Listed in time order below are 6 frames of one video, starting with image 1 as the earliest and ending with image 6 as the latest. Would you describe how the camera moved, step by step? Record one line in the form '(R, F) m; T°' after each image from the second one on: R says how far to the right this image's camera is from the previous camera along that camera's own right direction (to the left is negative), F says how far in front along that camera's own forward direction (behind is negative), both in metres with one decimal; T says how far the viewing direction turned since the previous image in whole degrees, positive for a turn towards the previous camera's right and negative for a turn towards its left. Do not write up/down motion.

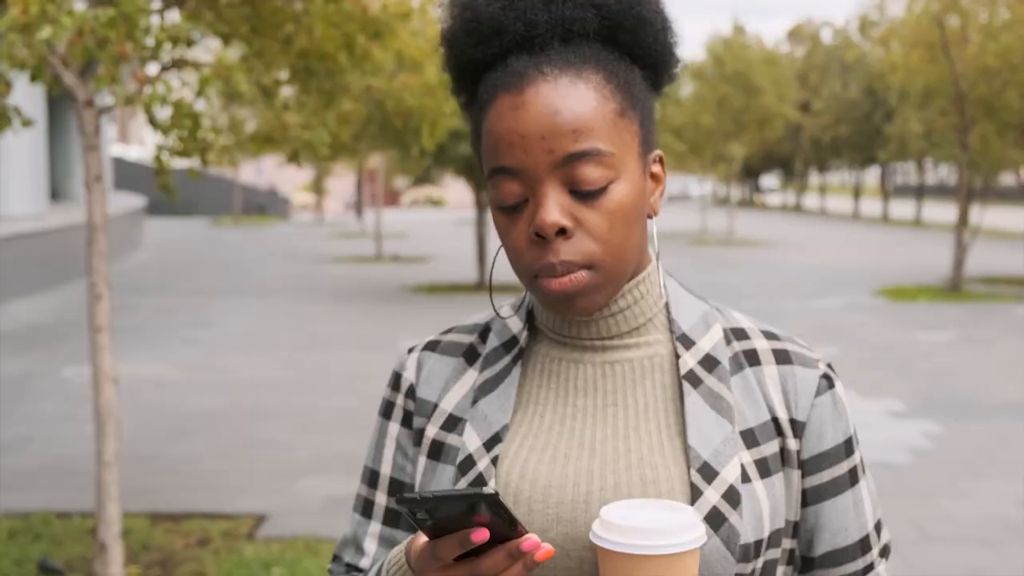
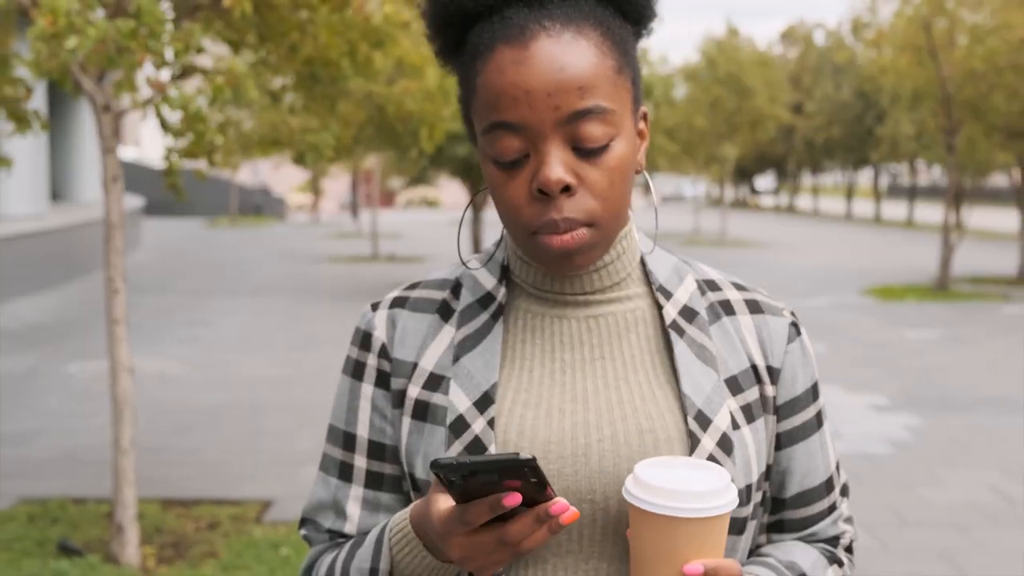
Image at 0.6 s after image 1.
(0.0, -0.3) m; 0°
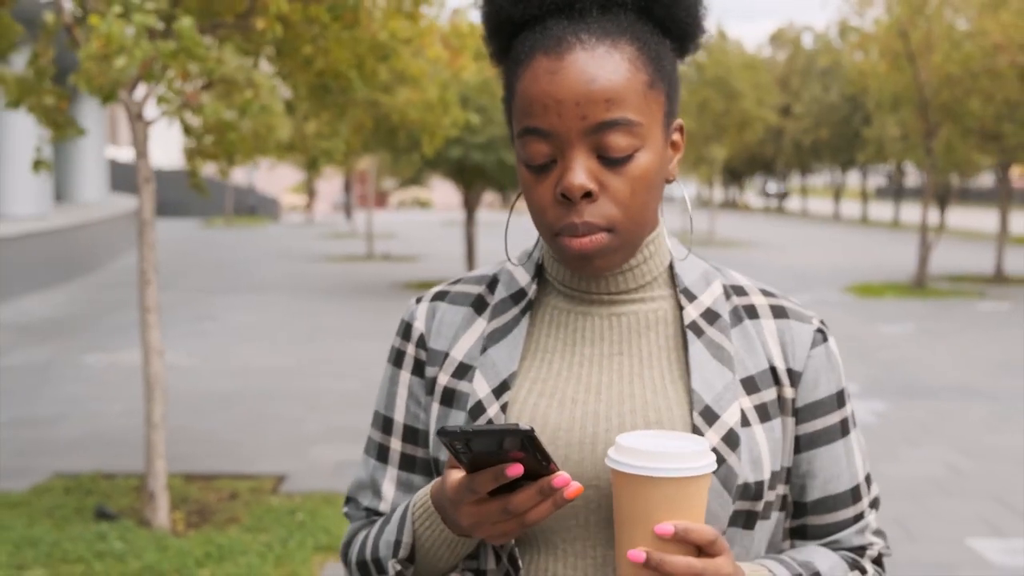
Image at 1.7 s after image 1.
(0.0, -0.6) m; 0°
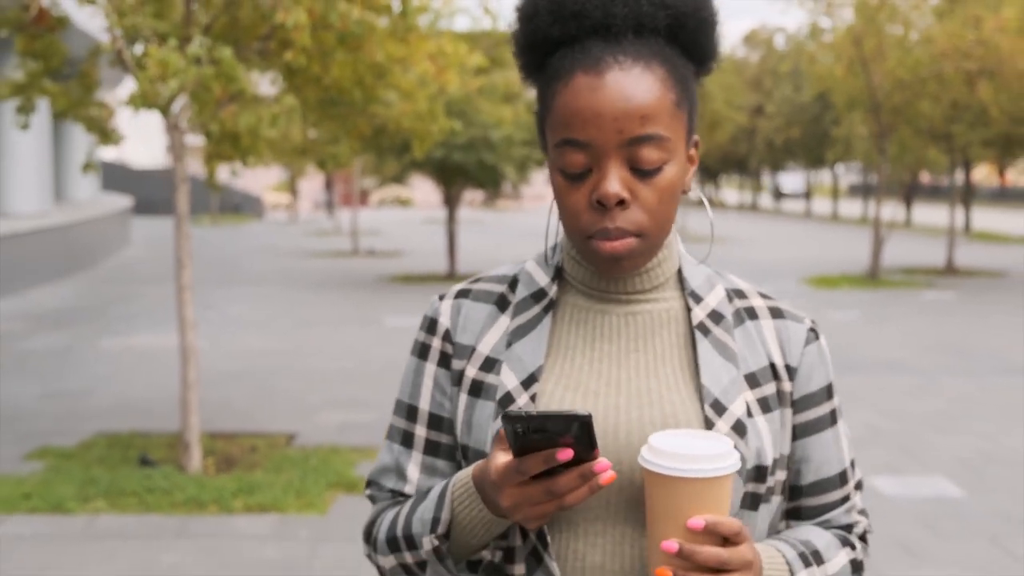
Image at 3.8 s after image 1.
(0.0, -1.1) m; +1°
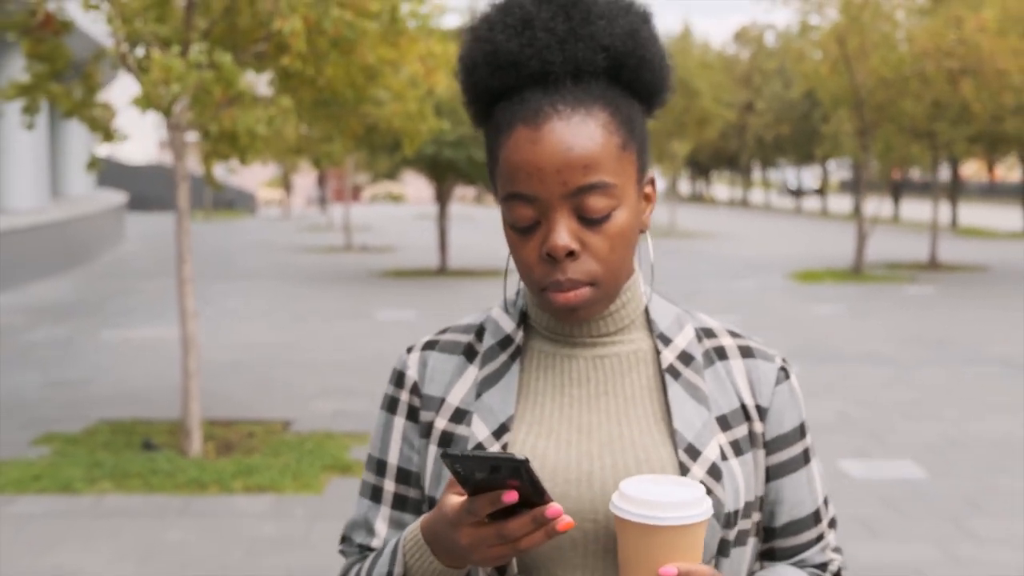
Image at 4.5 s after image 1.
(0.0, -0.3) m; 0°
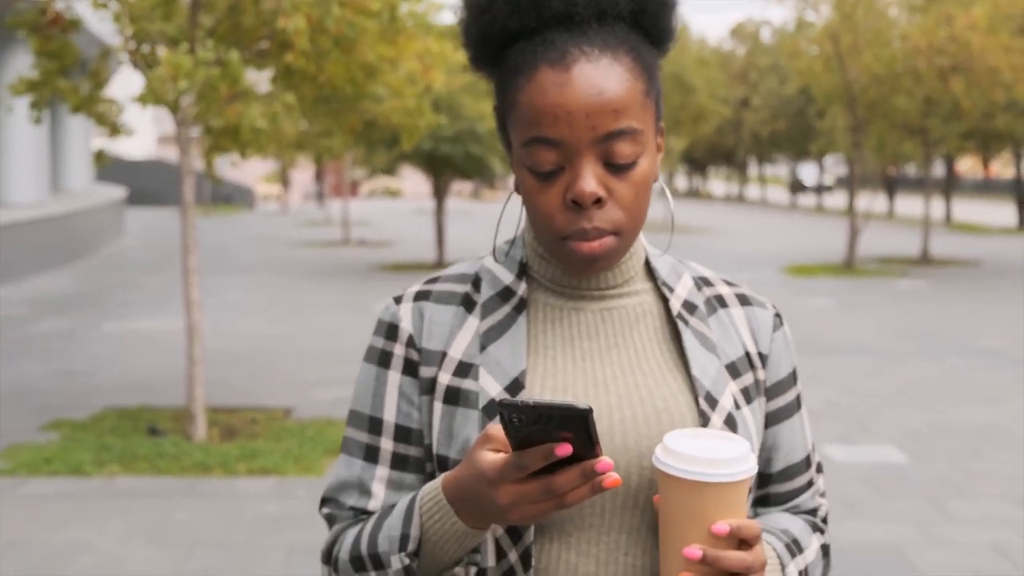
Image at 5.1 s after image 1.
(0.0, -0.2) m; 0°
